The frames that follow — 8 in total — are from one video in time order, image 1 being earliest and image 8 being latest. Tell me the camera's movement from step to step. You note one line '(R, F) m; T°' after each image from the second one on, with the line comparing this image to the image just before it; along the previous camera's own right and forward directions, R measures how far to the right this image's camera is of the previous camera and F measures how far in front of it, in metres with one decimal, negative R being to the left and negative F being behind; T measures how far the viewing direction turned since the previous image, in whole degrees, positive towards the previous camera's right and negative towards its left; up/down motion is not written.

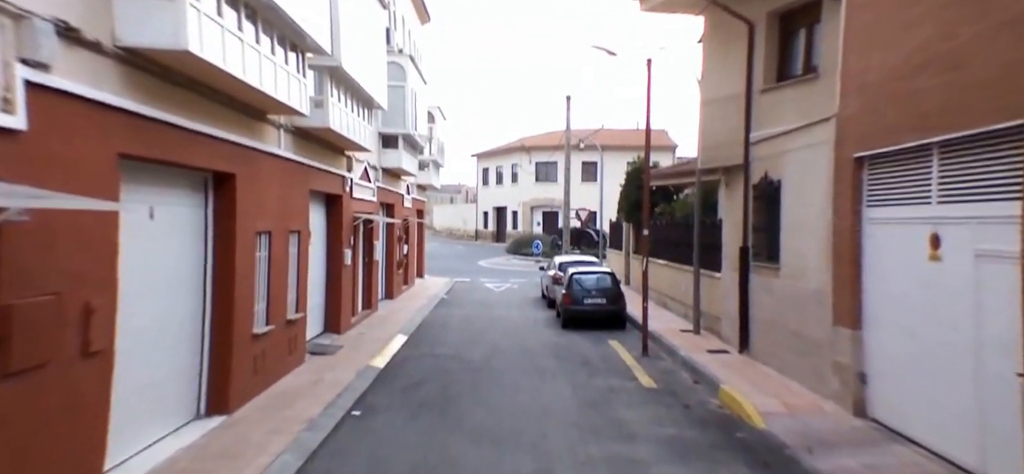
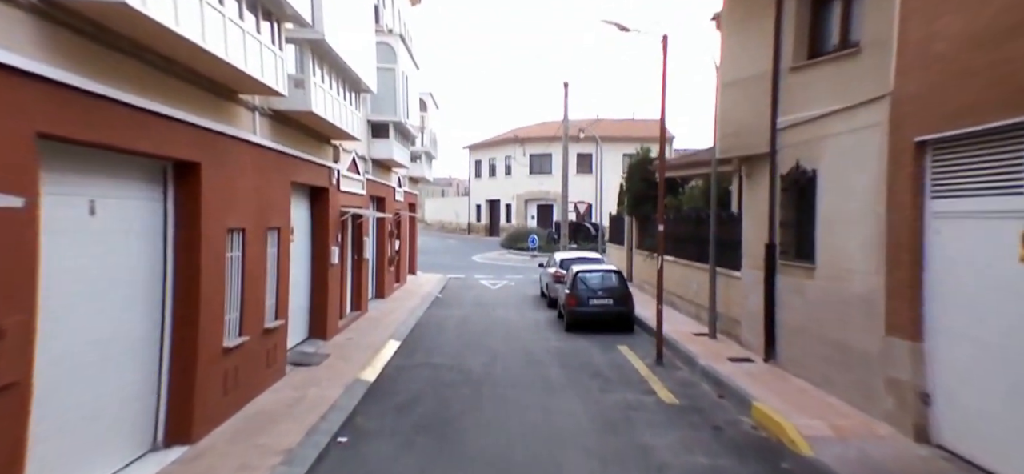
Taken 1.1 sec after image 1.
(-0.2, +1.0) m; +1°
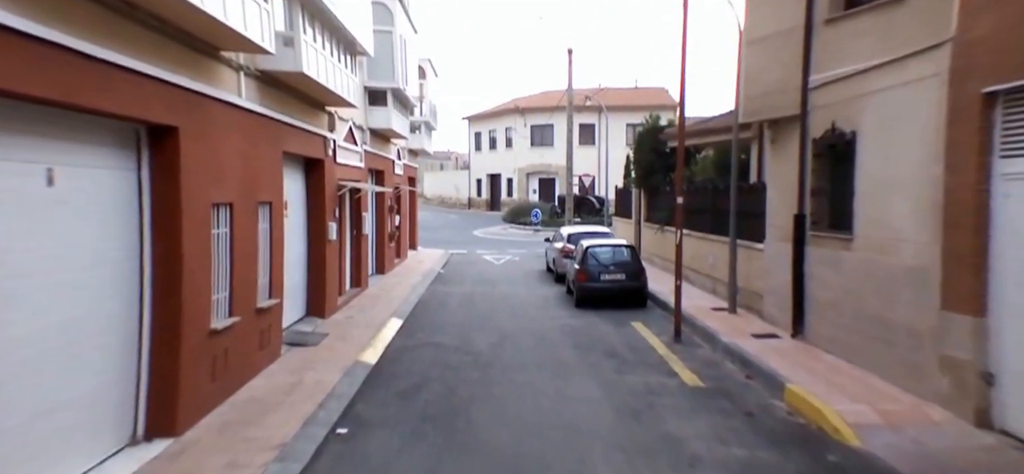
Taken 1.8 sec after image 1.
(-0.2, +0.7) m; 0°
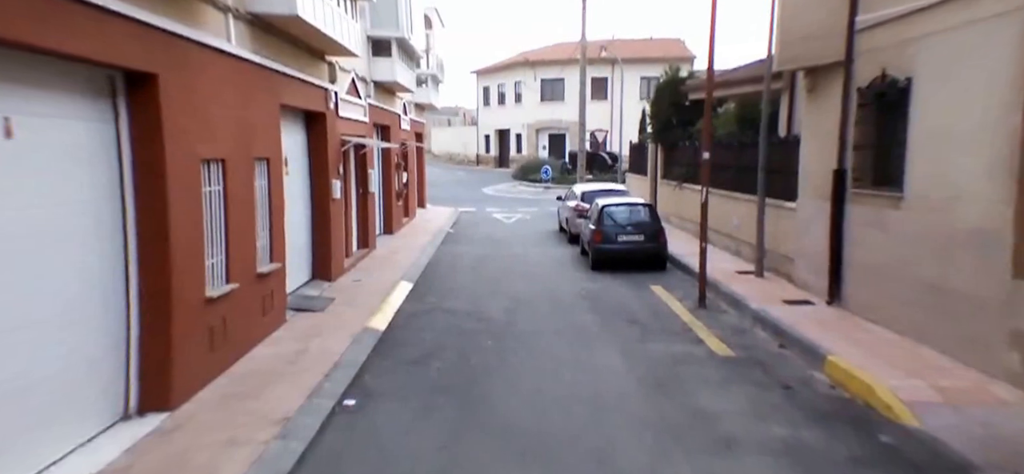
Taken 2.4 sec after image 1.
(-0.1, +0.6) m; -1°
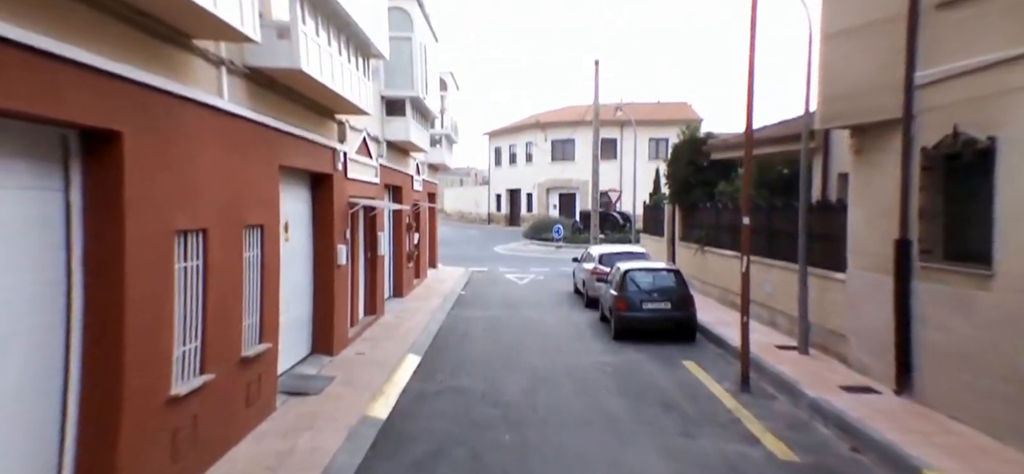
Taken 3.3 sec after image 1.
(-0.1, +0.9) m; -1°
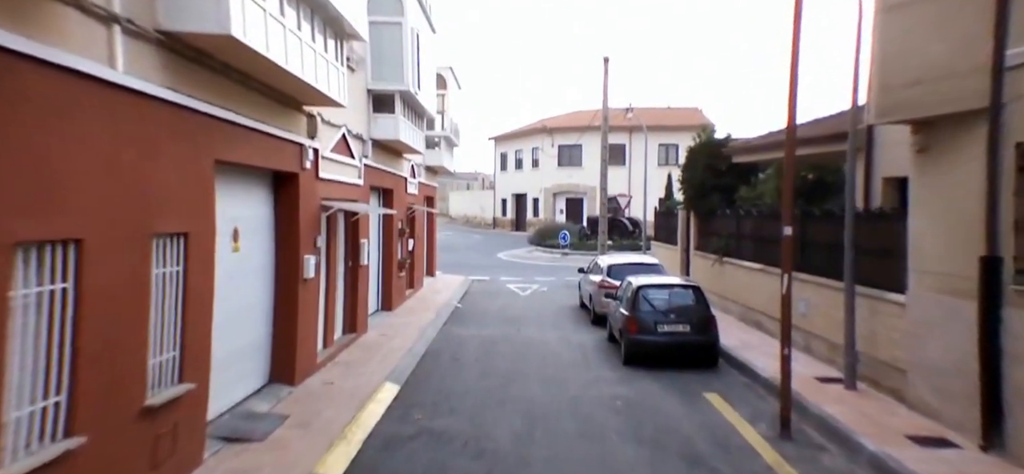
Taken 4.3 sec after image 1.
(+0.2, +1.5) m; -1°
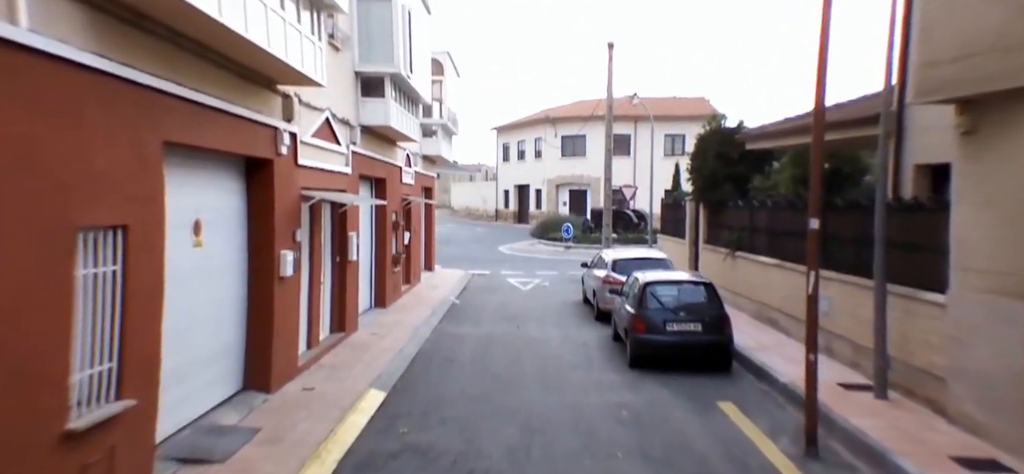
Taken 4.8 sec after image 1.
(+0.1, +0.8) m; 0°
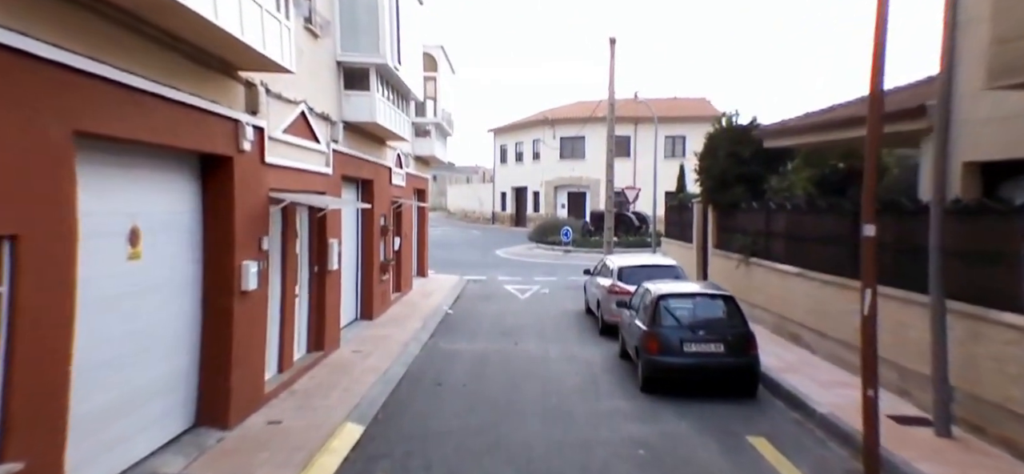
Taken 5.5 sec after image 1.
(0.0, +1.1) m; 0°
